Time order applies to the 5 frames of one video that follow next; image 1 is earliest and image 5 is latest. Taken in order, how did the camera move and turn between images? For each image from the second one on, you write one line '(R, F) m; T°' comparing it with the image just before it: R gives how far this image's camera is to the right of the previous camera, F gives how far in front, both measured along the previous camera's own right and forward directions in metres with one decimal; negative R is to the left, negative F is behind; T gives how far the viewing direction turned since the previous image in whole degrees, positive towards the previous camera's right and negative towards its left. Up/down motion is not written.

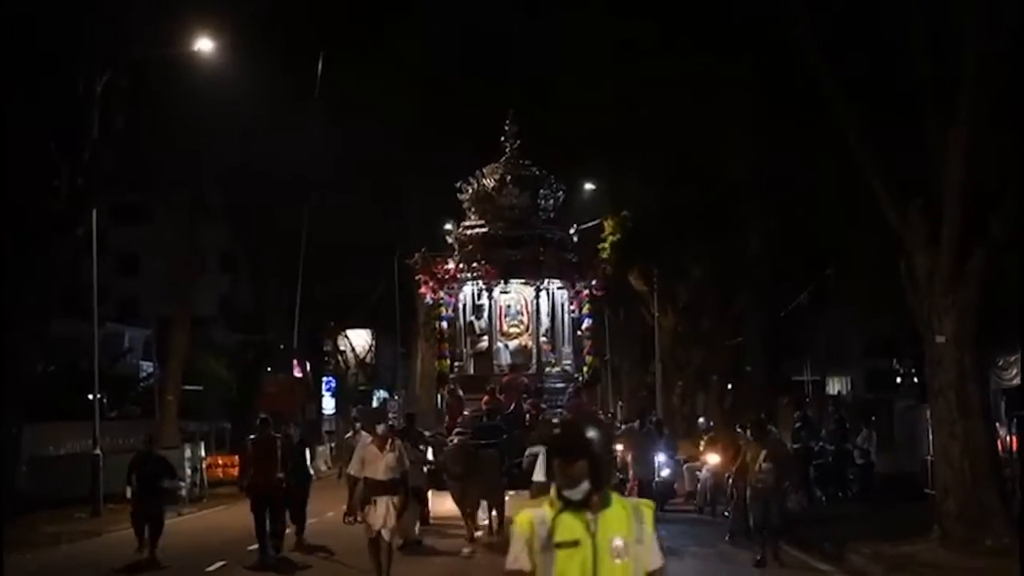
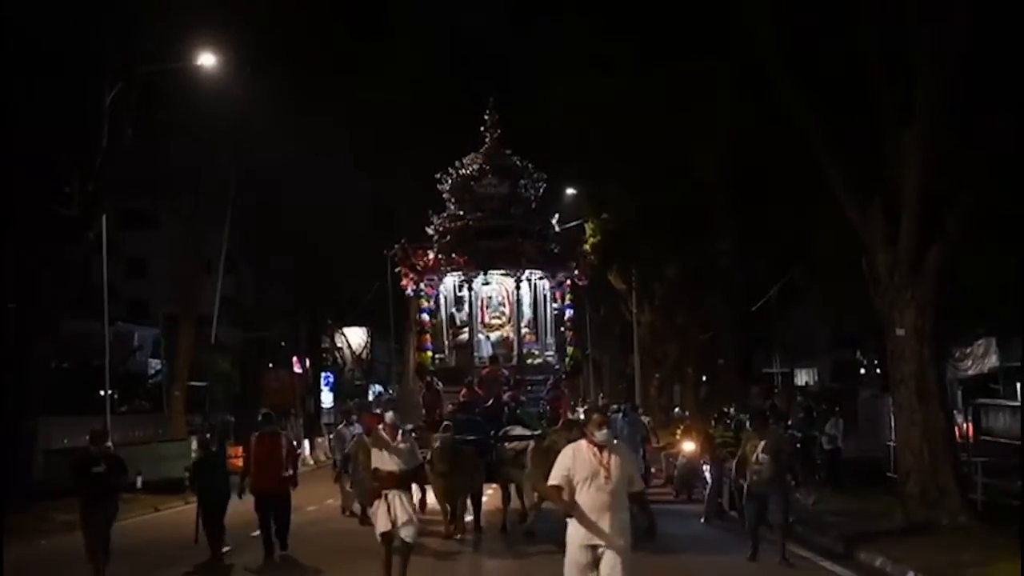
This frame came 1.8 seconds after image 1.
(+1.0, -1.2) m; -2°
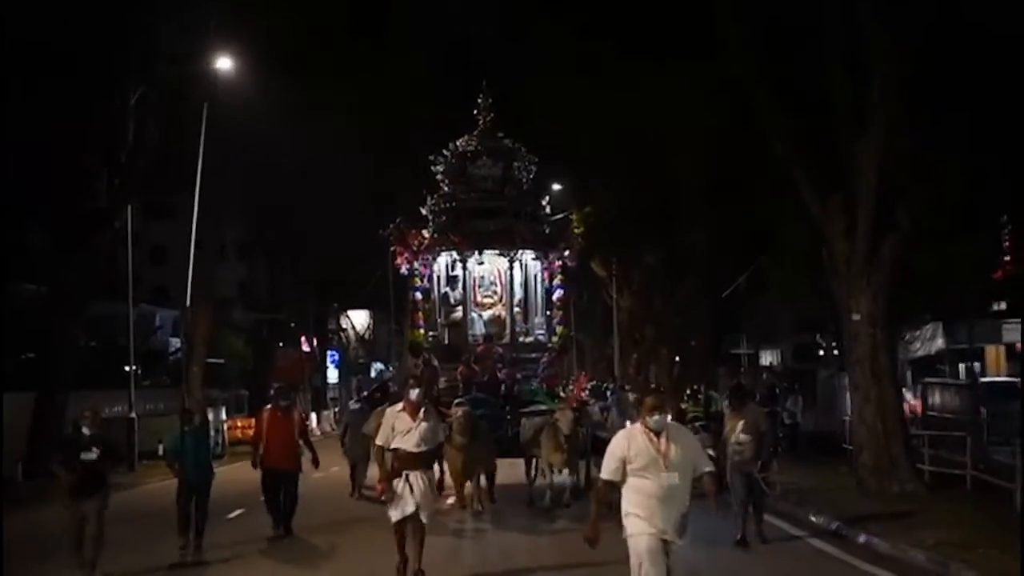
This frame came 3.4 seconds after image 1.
(+0.1, -2.1) m; 0°
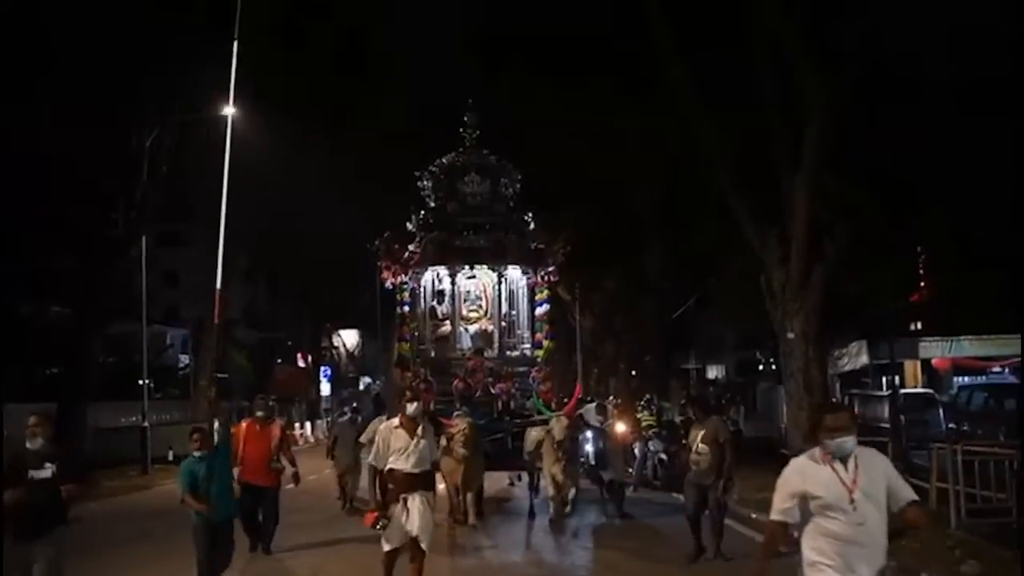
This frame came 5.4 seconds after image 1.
(+0.3, -2.9) m; 0°
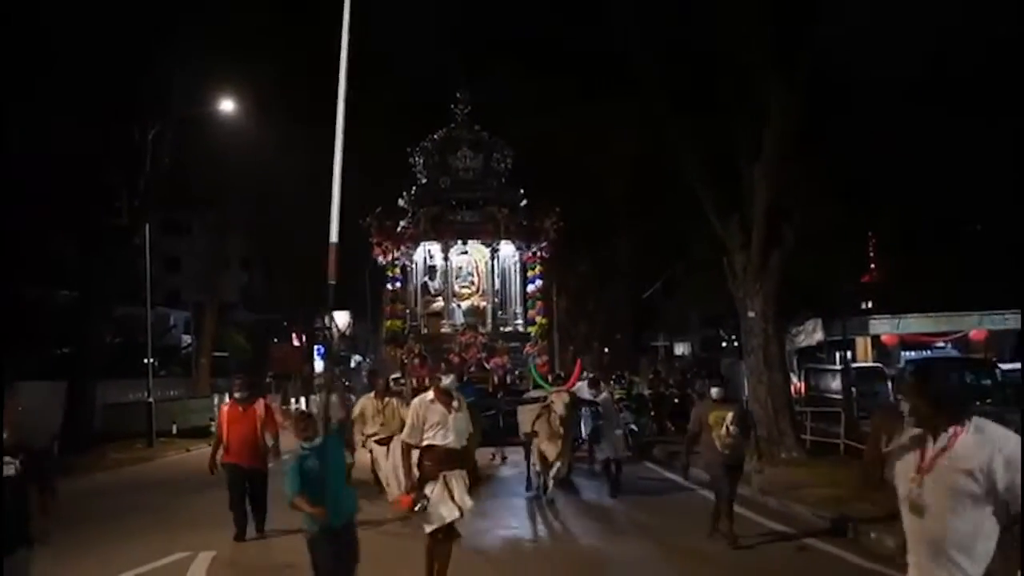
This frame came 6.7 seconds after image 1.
(+0.3, -1.9) m; 0°
